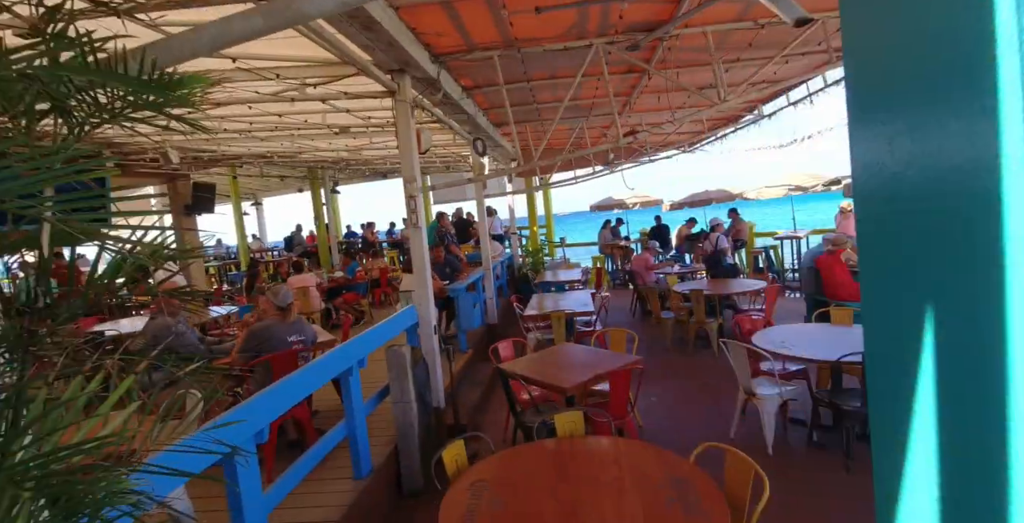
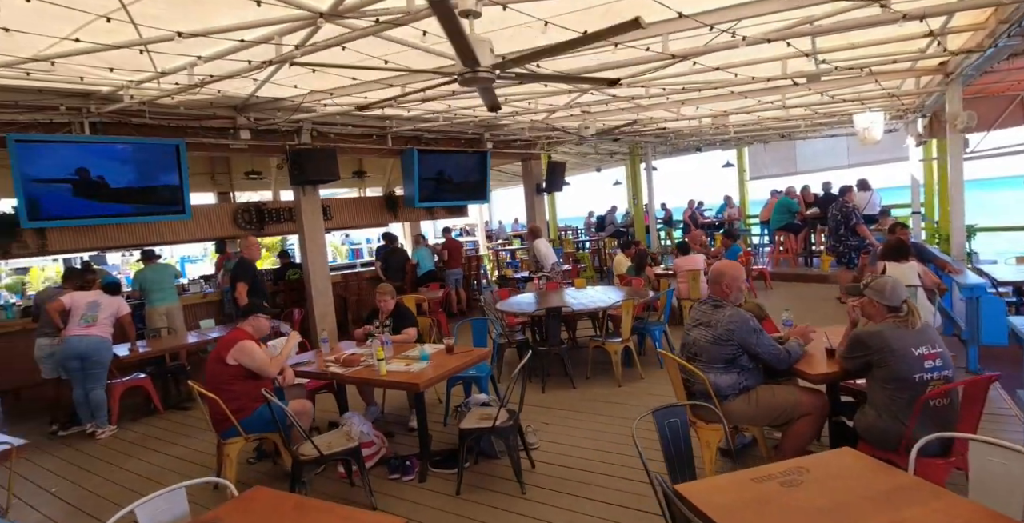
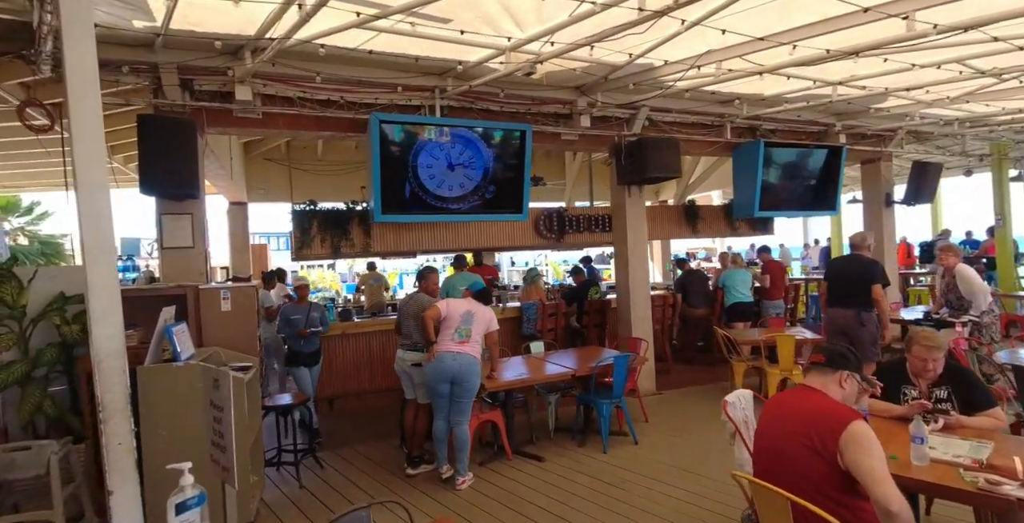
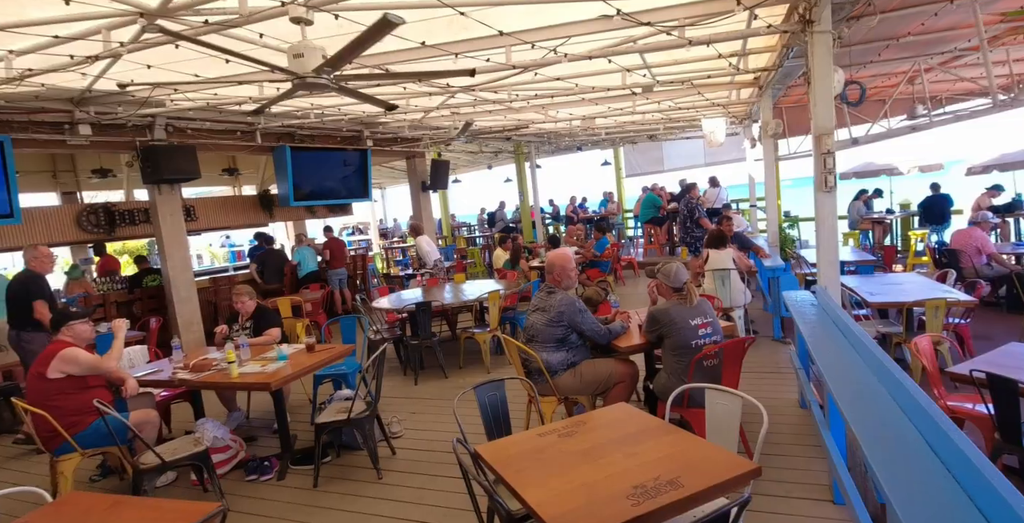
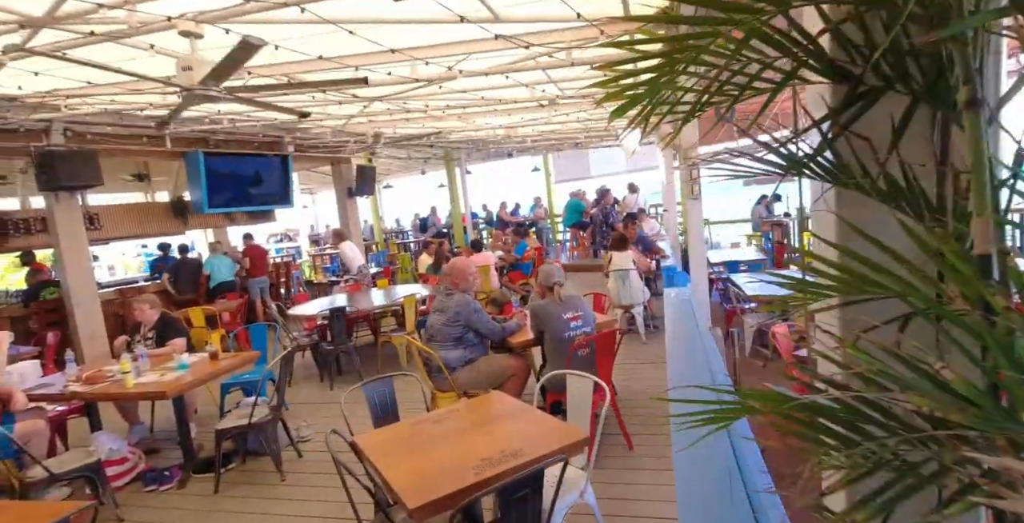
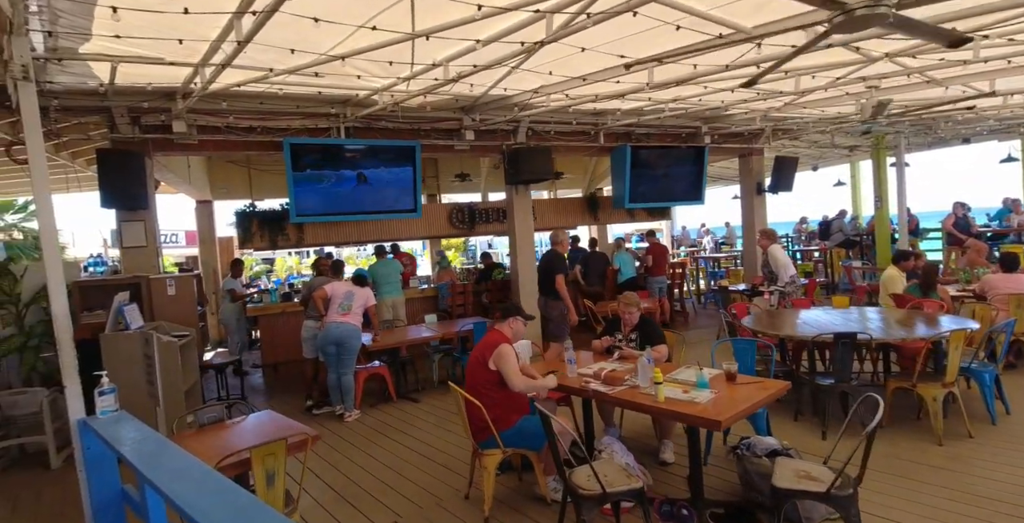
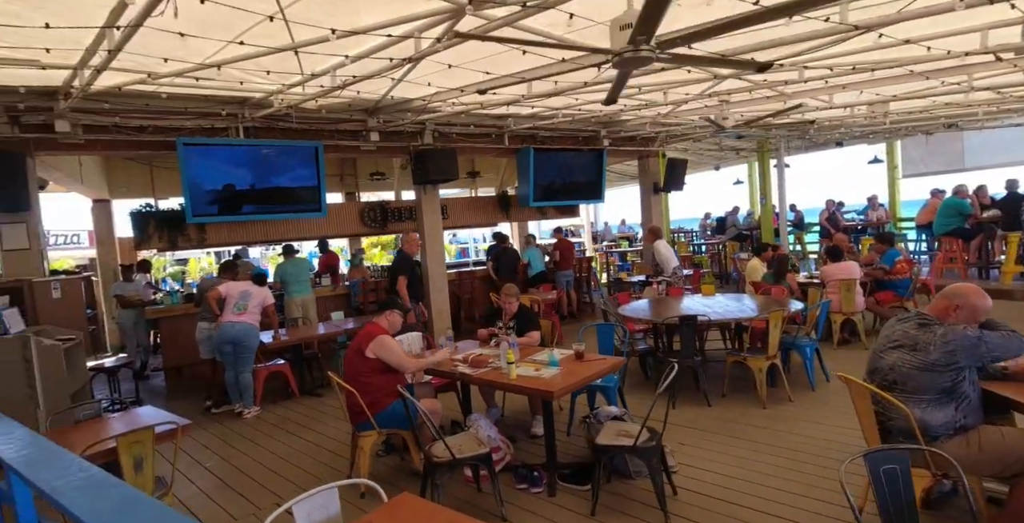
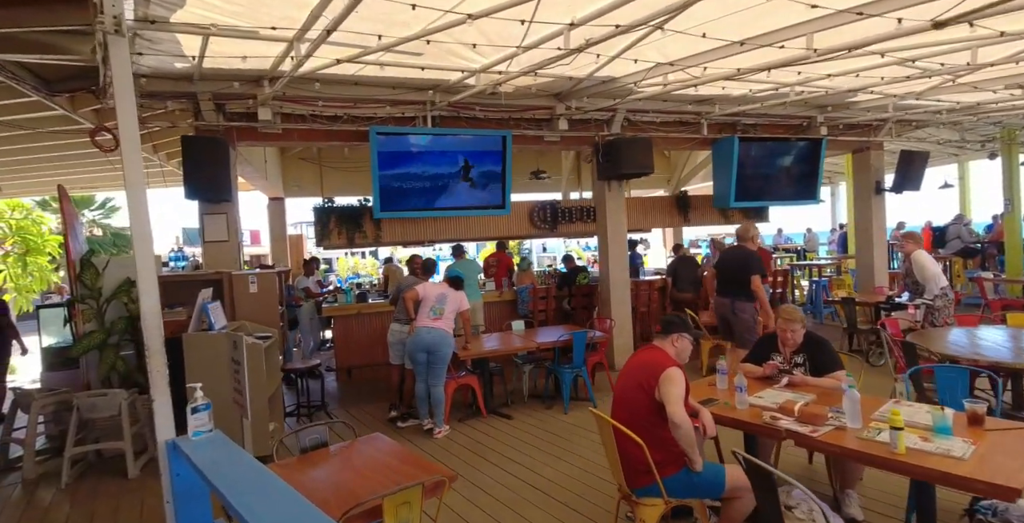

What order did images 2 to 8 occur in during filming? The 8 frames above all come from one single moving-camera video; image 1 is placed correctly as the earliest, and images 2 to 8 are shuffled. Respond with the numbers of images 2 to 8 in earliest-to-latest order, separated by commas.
5, 4, 2, 7, 6, 8, 3
